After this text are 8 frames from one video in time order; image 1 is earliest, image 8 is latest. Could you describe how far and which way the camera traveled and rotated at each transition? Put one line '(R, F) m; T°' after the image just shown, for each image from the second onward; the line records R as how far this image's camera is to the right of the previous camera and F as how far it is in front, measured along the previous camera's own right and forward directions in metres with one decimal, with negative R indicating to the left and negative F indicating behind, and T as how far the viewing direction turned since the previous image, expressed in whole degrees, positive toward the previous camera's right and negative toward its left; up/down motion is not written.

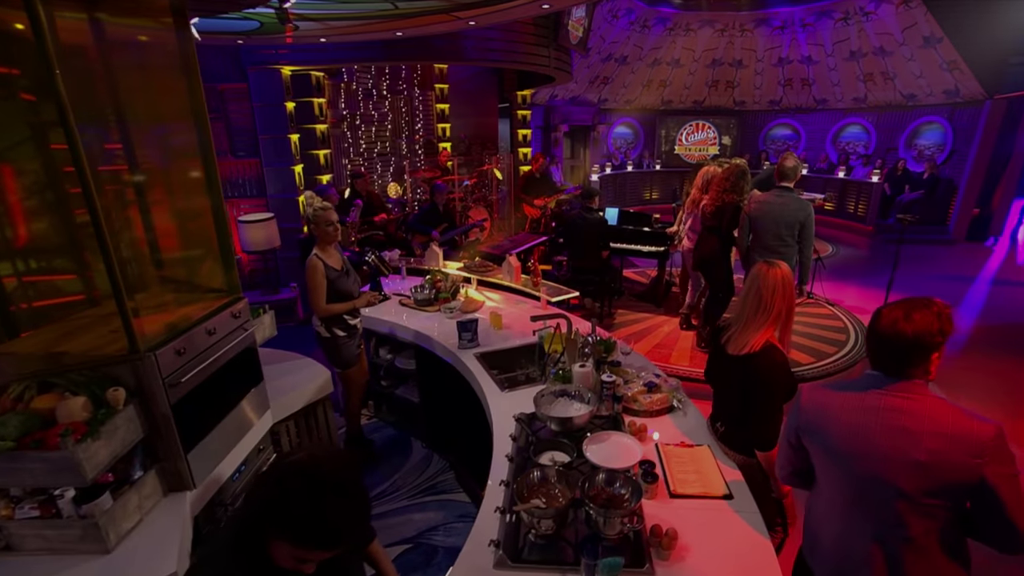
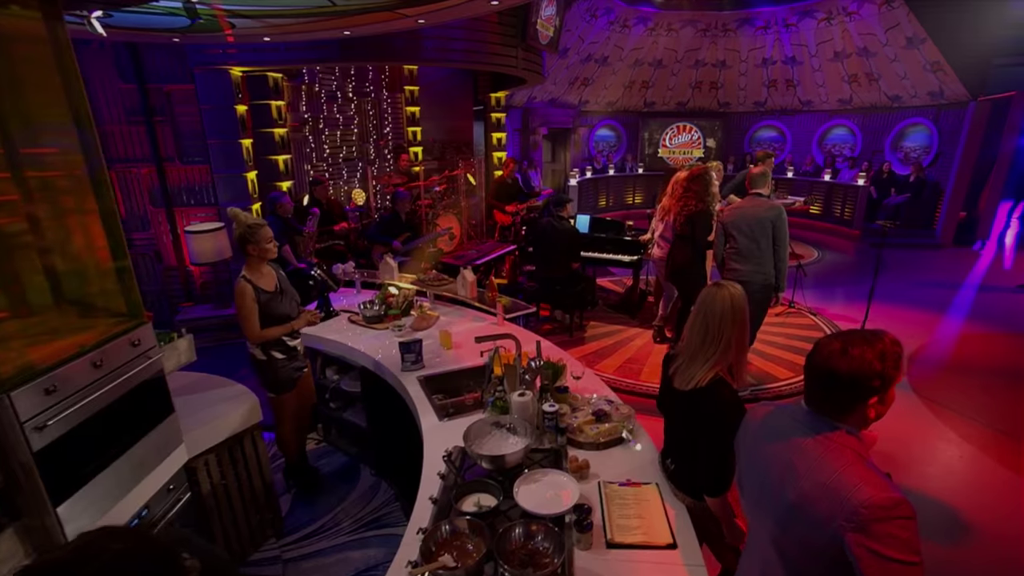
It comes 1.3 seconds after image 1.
(+0.4, +0.3) m; 0°
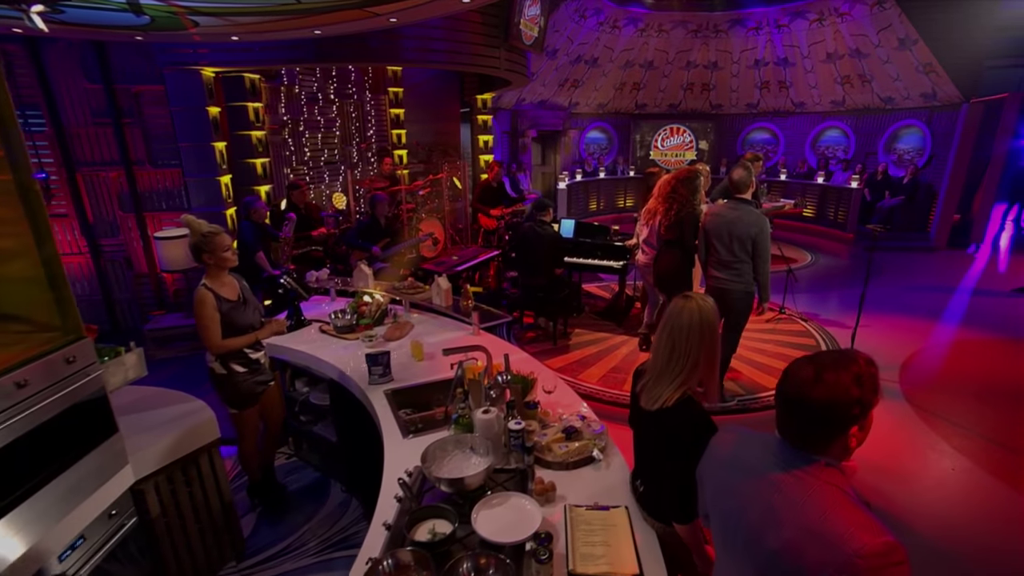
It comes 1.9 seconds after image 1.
(+0.2, +0.2) m; 0°
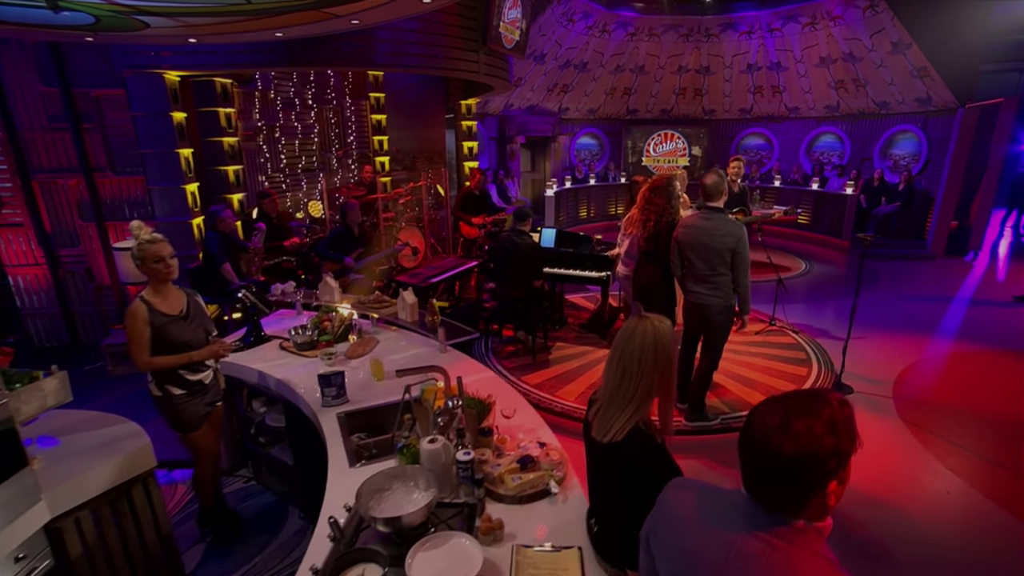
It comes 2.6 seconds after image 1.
(+0.3, +0.2) m; 0°
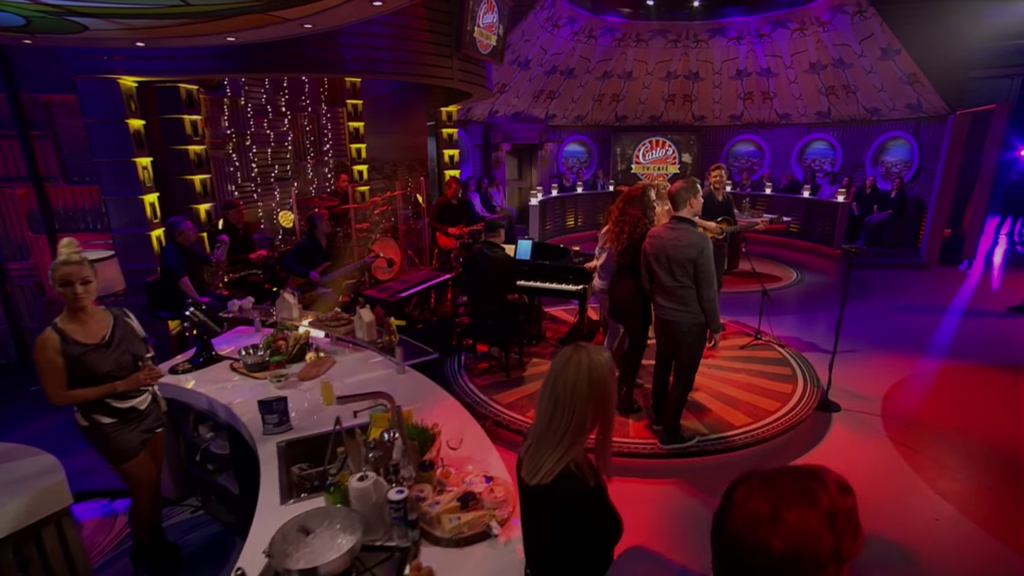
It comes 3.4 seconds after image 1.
(+0.3, +0.2) m; 0°
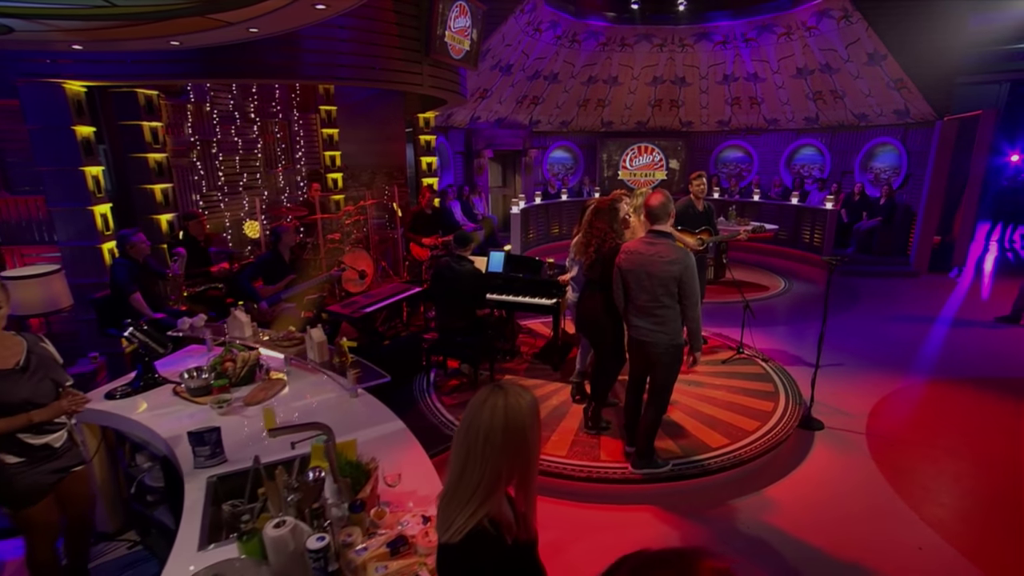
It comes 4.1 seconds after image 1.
(+0.3, +0.2) m; 0°
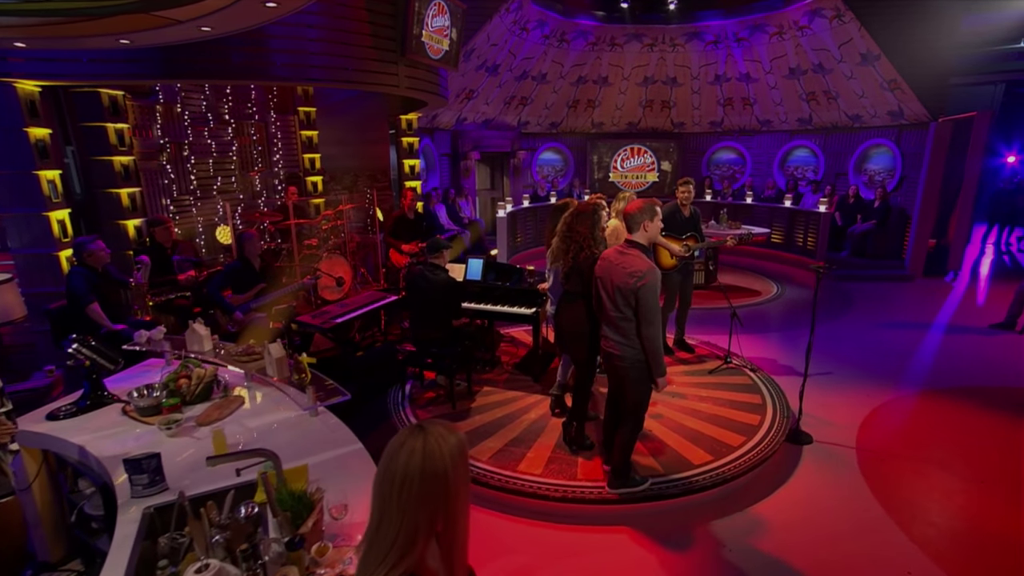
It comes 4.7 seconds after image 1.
(+0.2, +0.2) m; 0°
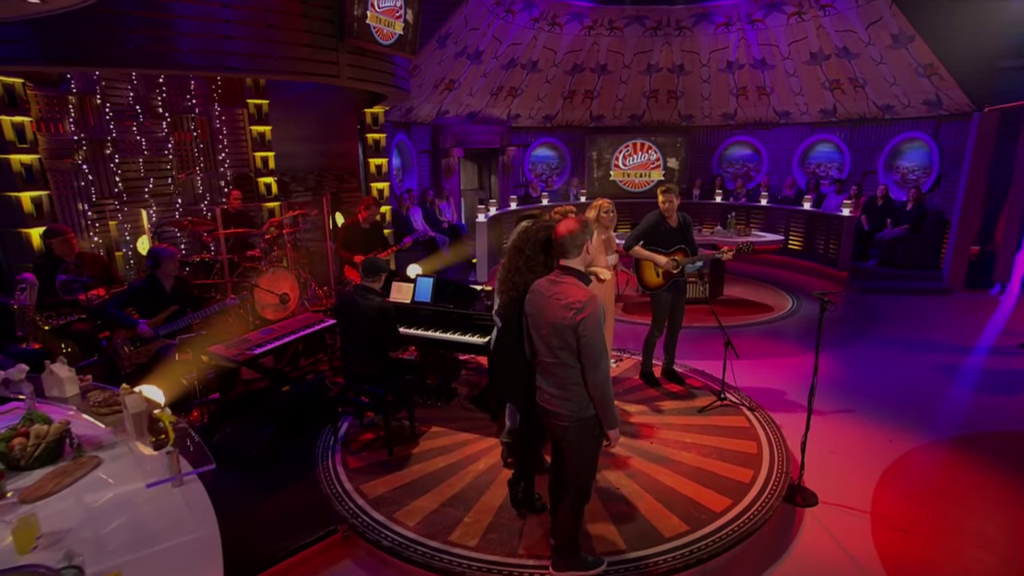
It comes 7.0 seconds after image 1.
(+0.7, +0.9) m; -2°
